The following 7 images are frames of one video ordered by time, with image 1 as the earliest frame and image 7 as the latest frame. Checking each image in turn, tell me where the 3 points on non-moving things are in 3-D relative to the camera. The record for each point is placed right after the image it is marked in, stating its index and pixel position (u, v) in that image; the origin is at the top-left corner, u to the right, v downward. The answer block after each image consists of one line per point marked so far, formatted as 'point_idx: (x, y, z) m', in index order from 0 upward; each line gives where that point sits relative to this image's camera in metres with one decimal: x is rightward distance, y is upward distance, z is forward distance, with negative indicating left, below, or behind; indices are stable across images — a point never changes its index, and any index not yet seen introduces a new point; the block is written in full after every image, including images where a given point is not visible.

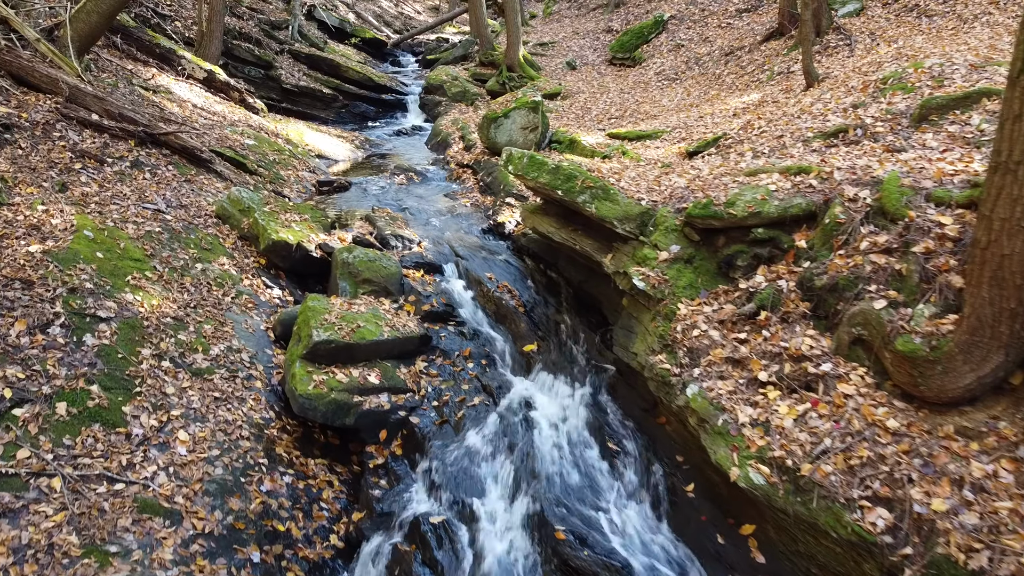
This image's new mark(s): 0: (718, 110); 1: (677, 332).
0: (+6.0, +5.2, +15.5) m
1: (+2.1, -0.6, +6.9) m
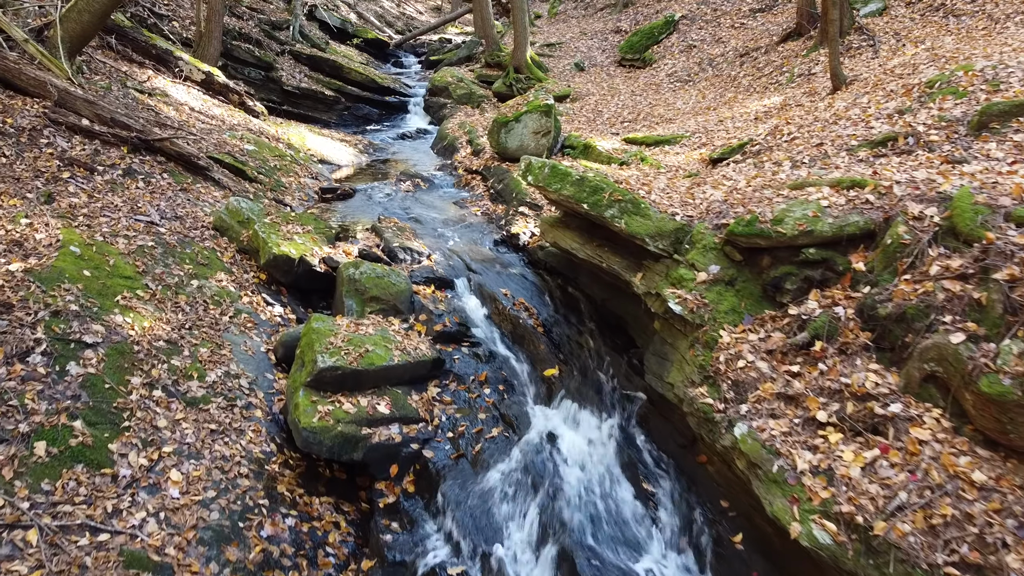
0: (+6.3, +4.9, +14.9) m
1: (+2.4, -0.9, +6.3) m
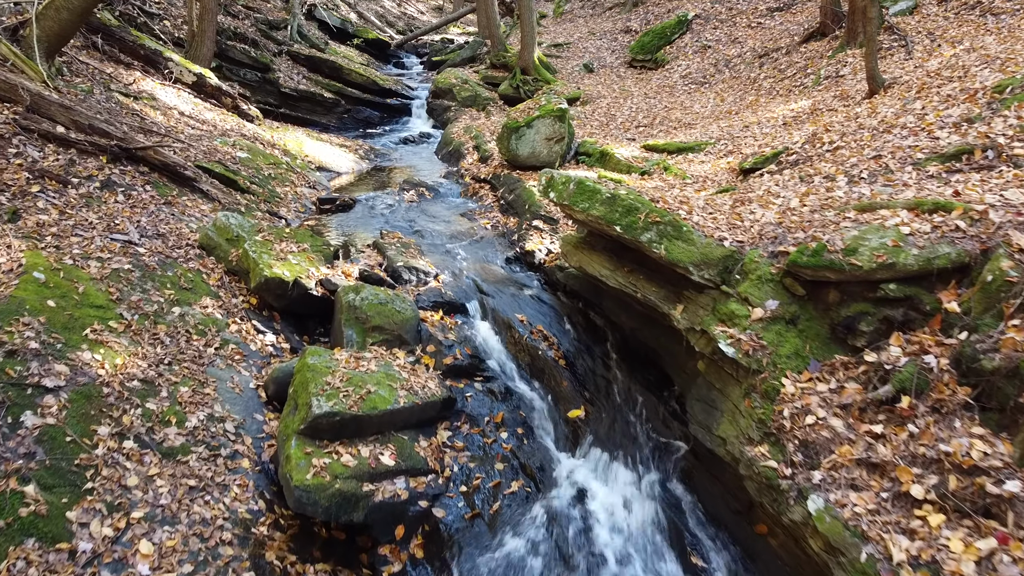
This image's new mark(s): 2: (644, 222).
0: (+6.6, +4.4, +13.9) m
1: (+2.7, -1.3, +5.3) m
2: (+1.6, +0.8, +6.6) m
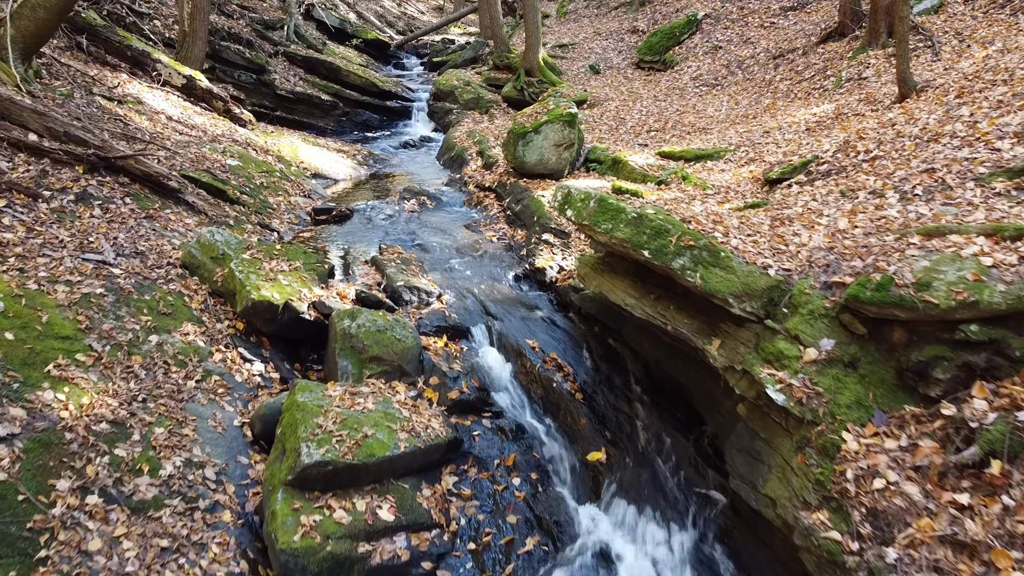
0: (+6.7, +4.1, +13.2) m
1: (+2.9, -1.7, +4.6) m
2: (+1.8, +0.5, +5.8) m
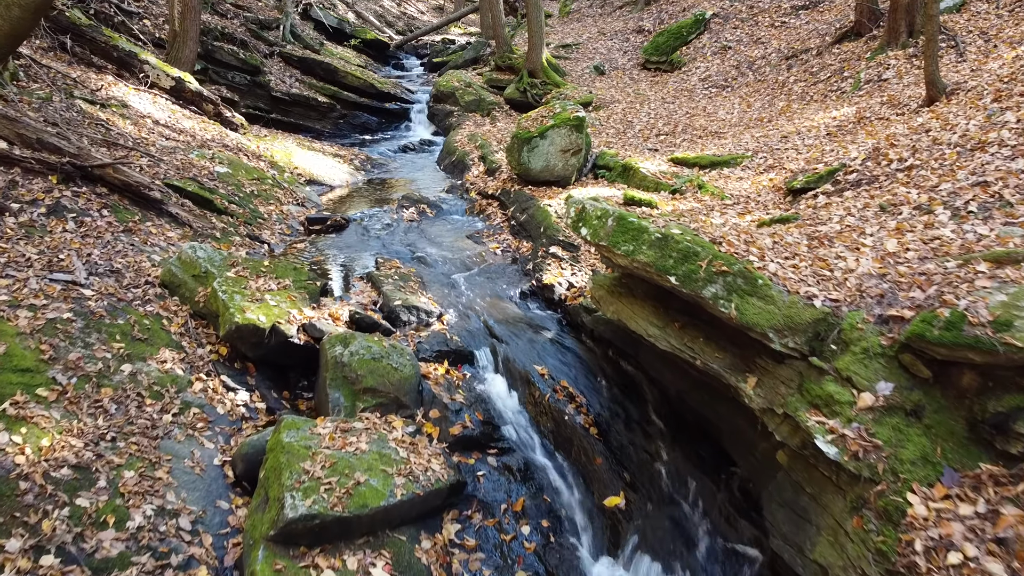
0: (+6.8, +3.8, +12.6) m
1: (+3.0, -2.0, +3.9) m
2: (+1.9, +0.2, +5.2) m
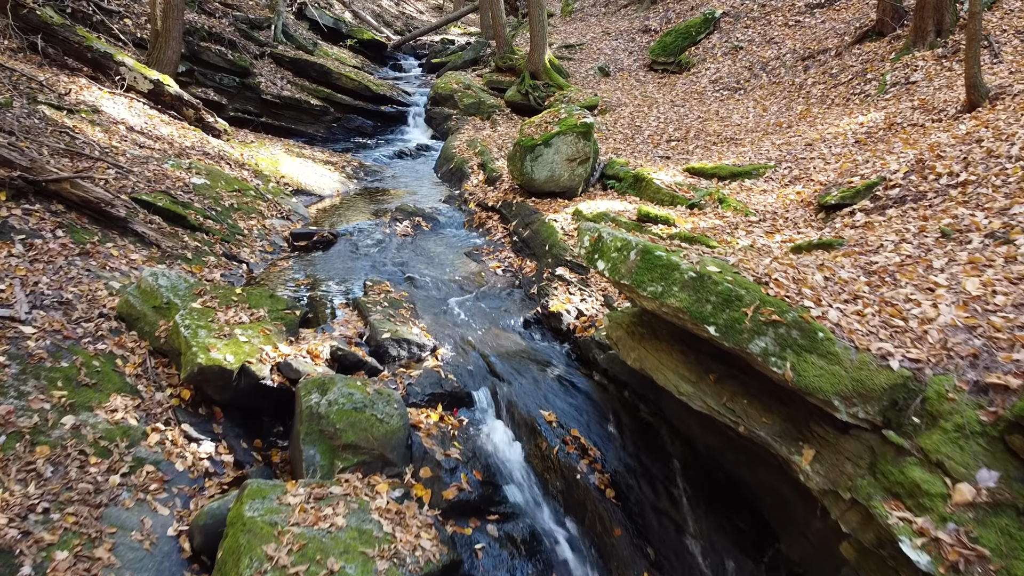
0: (+6.9, +3.4, +11.6) m
1: (+3.0, -2.4, +3.0) m
2: (+1.9, -0.3, +4.3) m
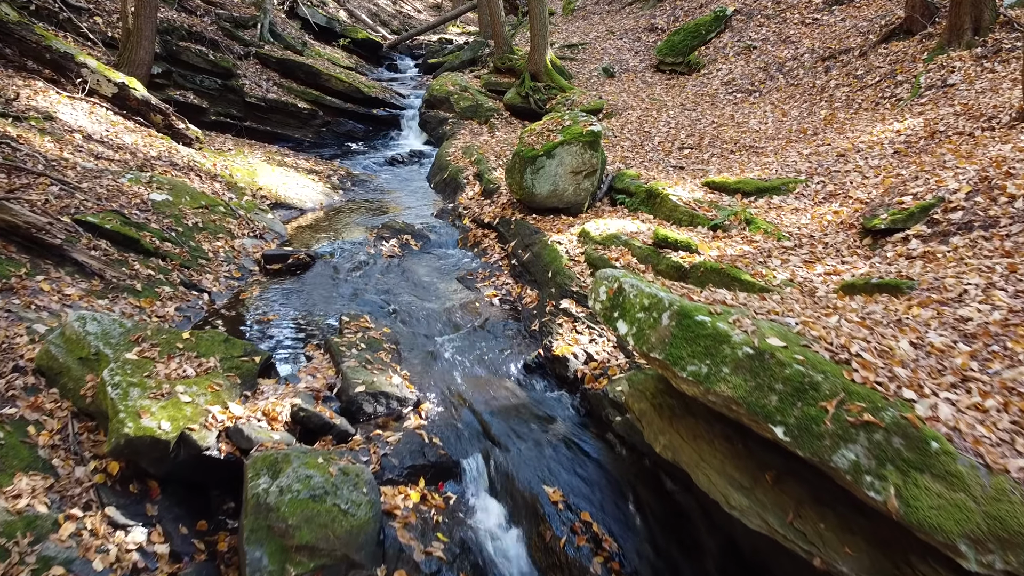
0: (+6.9, +2.8, +10.5) m
1: (+3.0, -2.9, +1.9) m
2: (+1.9, -0.8, +3.1) m
